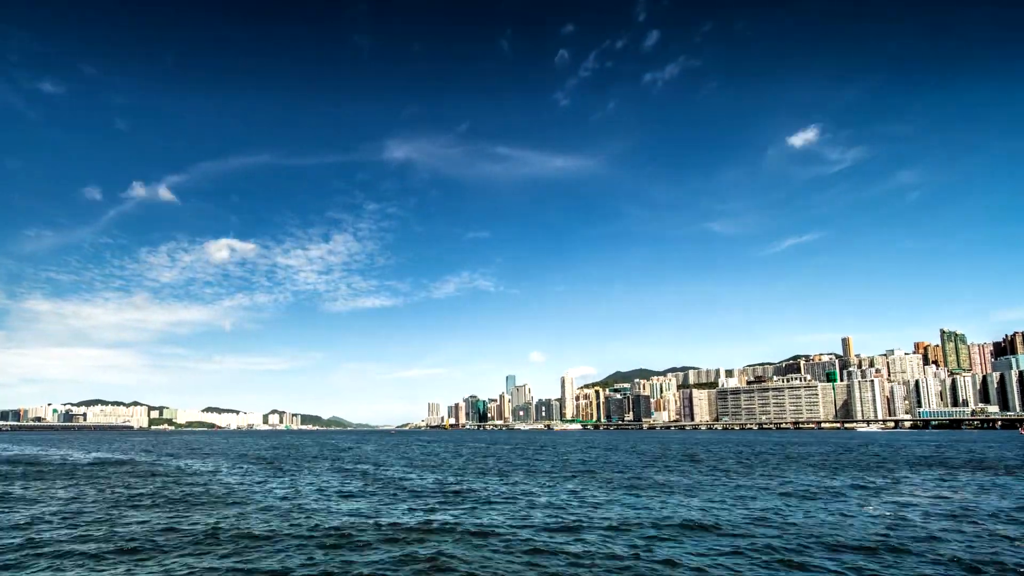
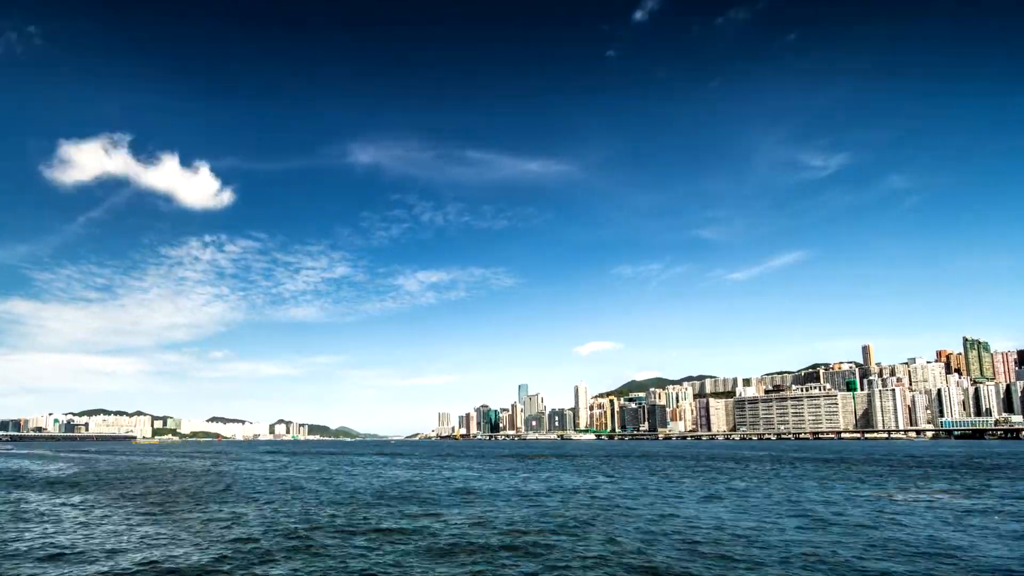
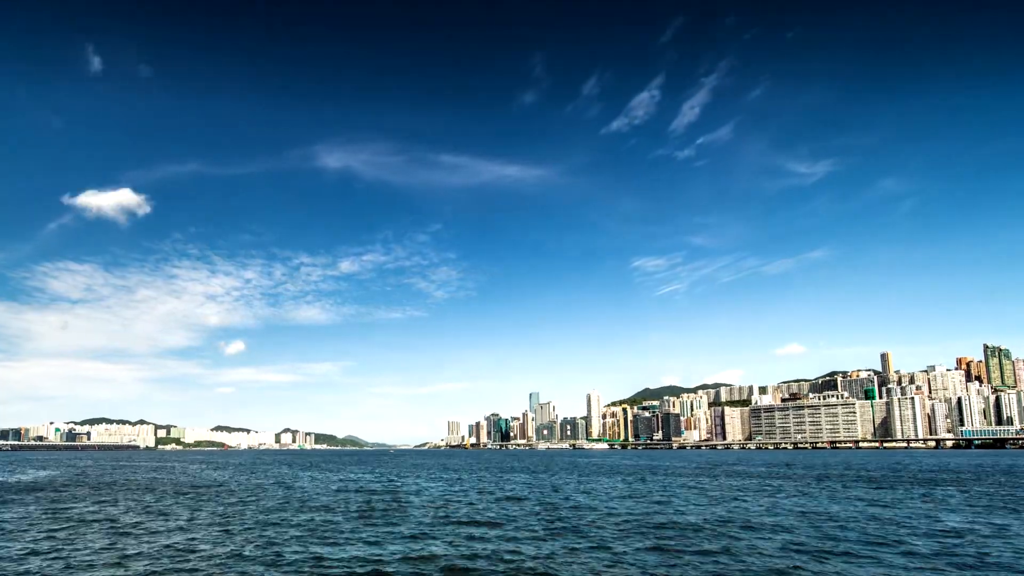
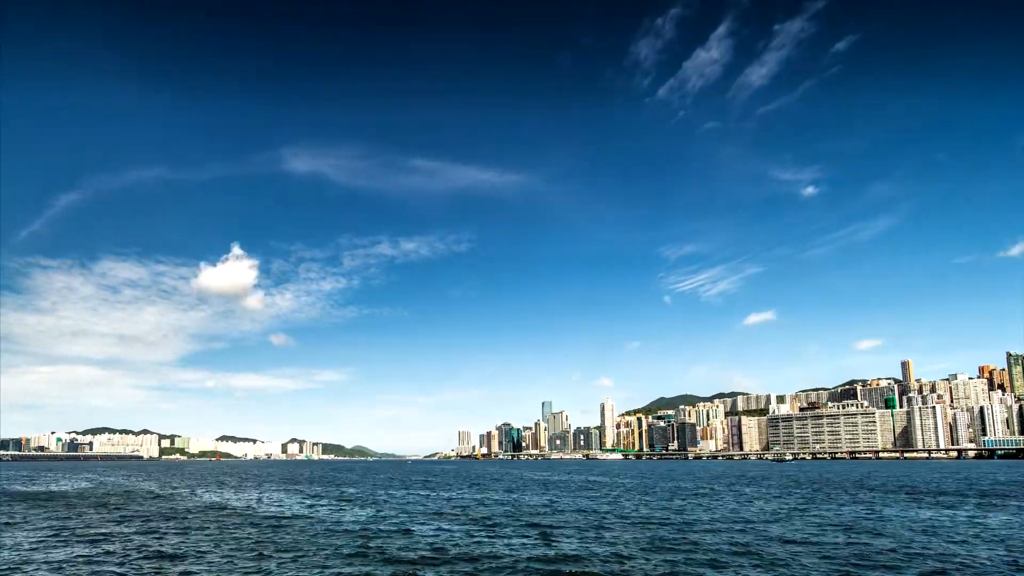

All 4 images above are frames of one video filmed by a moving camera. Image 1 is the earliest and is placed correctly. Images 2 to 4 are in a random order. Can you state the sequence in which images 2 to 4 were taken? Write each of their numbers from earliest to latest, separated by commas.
2, 3, 4
